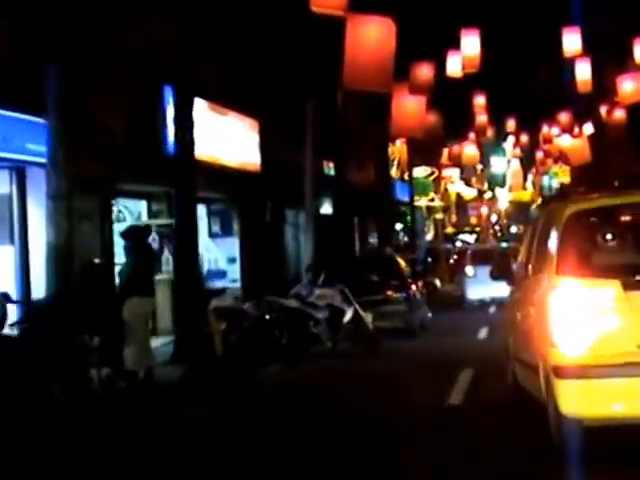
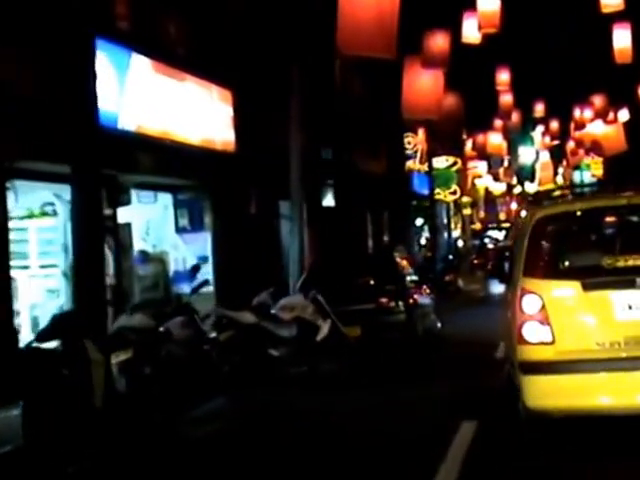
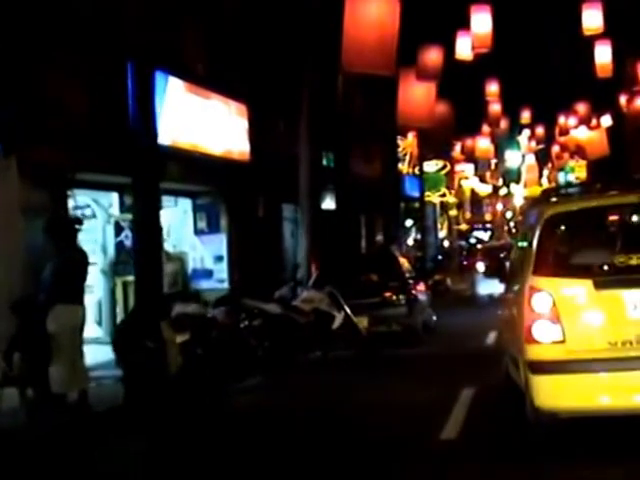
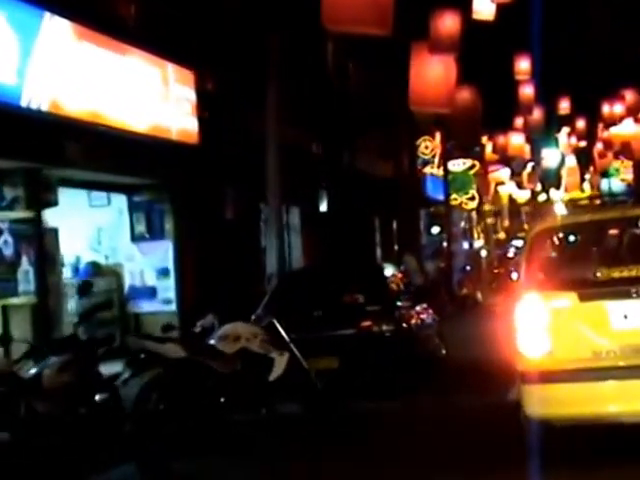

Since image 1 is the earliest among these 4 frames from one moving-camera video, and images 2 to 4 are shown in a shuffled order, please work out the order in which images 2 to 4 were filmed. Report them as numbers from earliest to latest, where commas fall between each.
3, 2, 4
